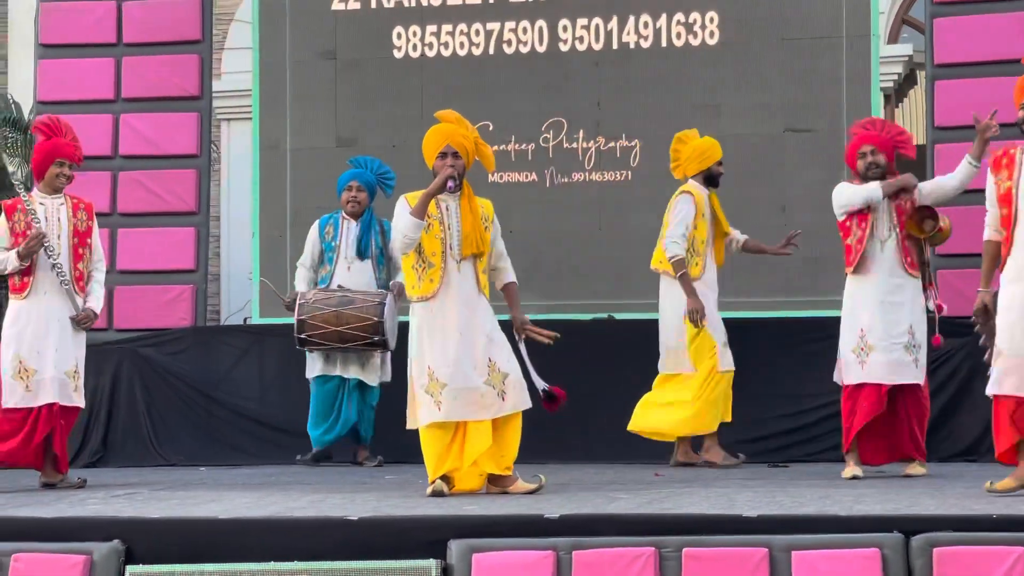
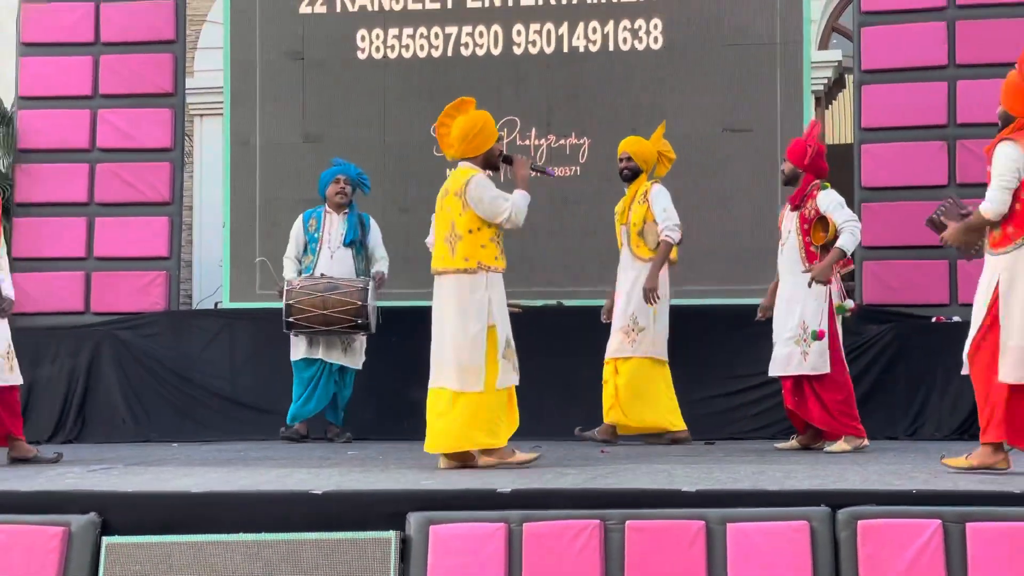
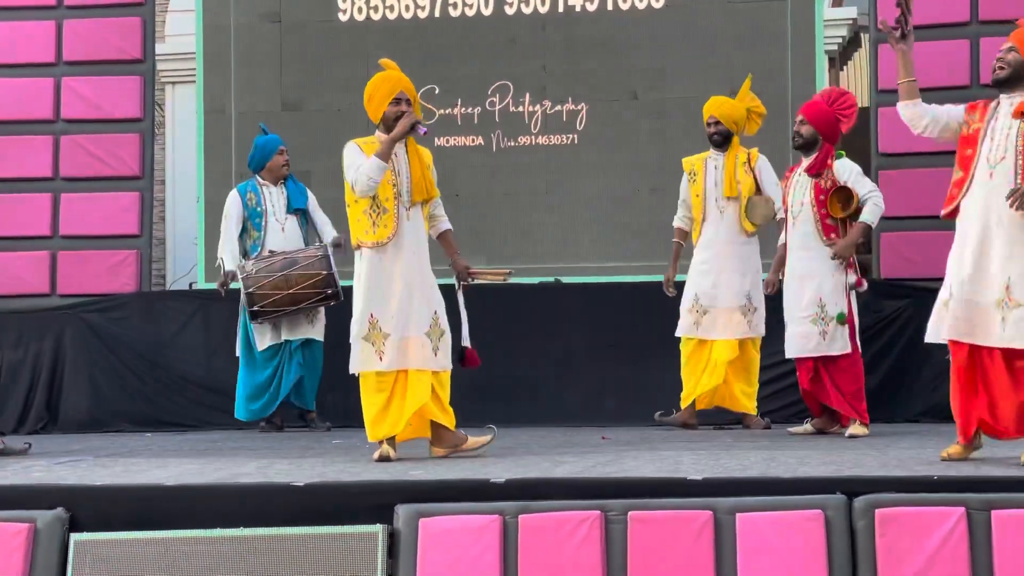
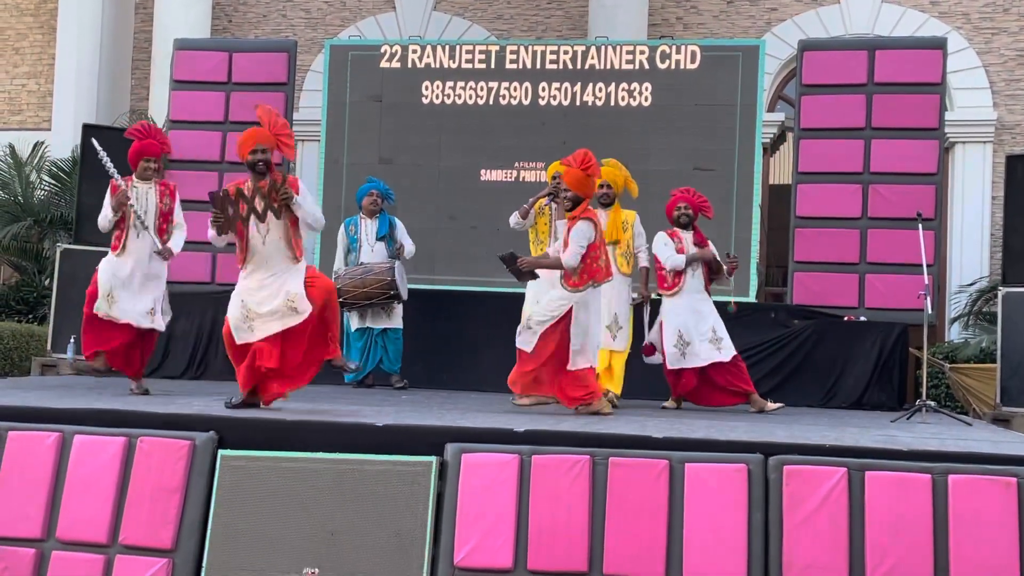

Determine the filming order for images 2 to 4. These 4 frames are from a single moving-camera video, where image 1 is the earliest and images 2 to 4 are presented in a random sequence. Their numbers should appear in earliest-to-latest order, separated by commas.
3, 2, 4
